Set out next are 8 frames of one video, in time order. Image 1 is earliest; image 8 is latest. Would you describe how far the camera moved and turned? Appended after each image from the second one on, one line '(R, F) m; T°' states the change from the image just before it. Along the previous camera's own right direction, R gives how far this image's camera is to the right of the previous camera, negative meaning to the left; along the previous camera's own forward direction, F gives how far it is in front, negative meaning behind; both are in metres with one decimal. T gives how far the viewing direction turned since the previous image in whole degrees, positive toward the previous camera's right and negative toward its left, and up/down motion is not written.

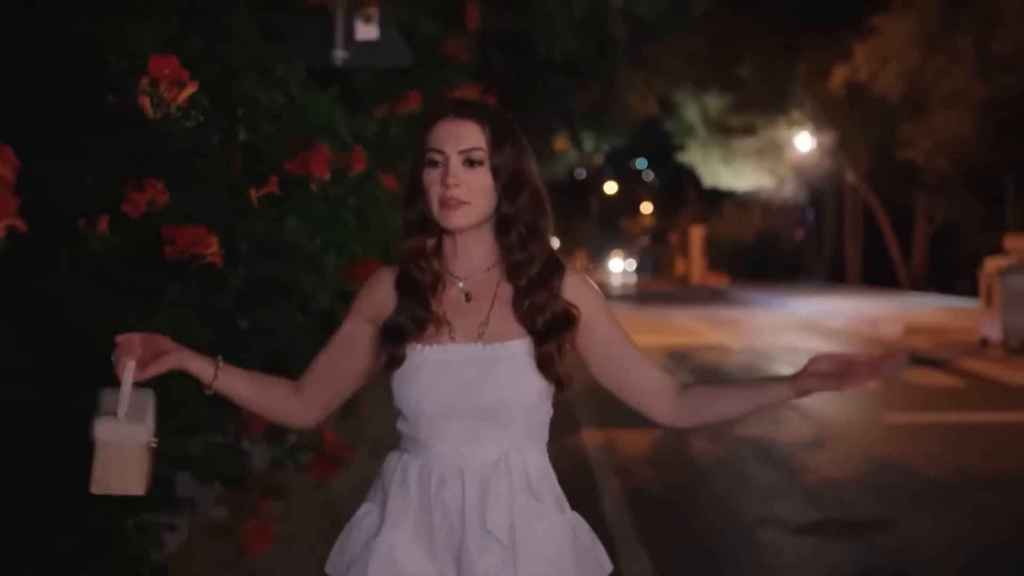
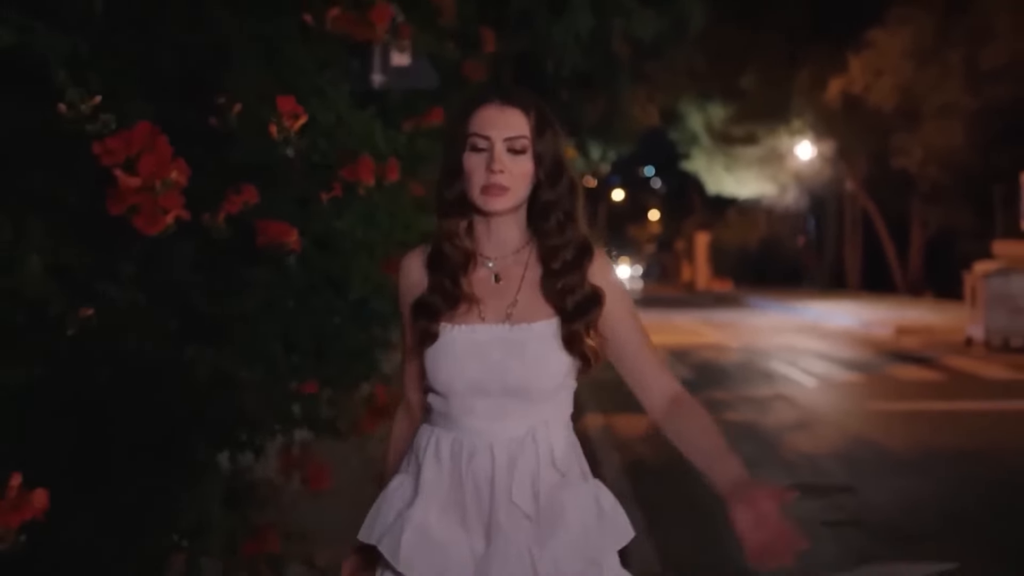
(0.0, -1.3) m; 0°
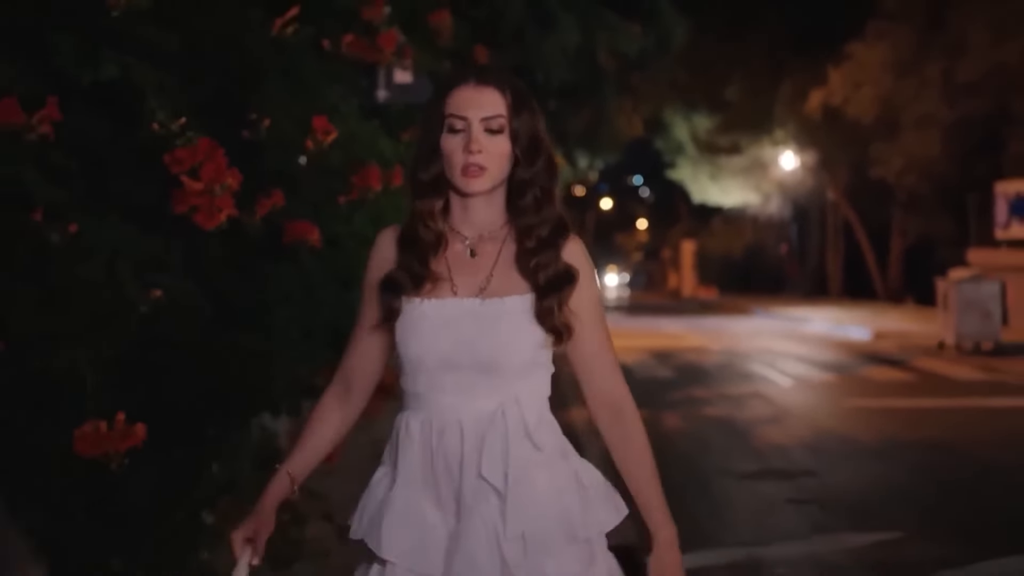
(0.0, -0.9) m; +1°
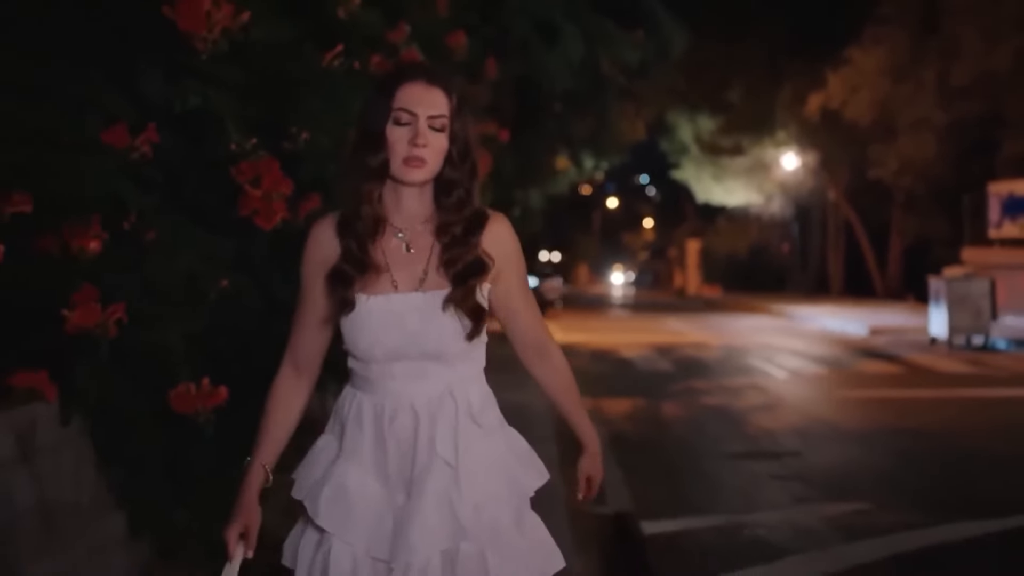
(0.0, -0.9) m; 0°
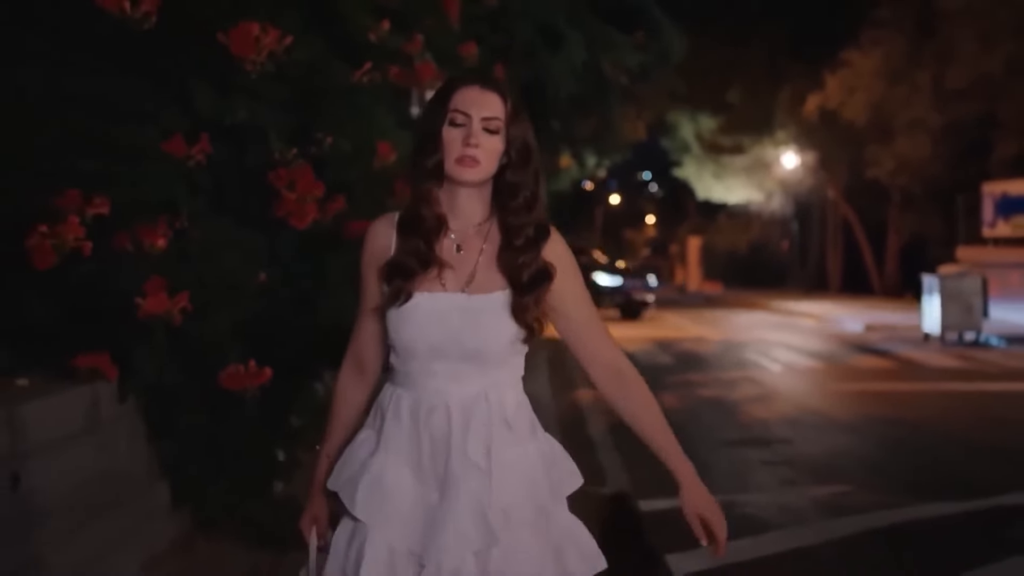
(0.0, -0.7) m; 0°
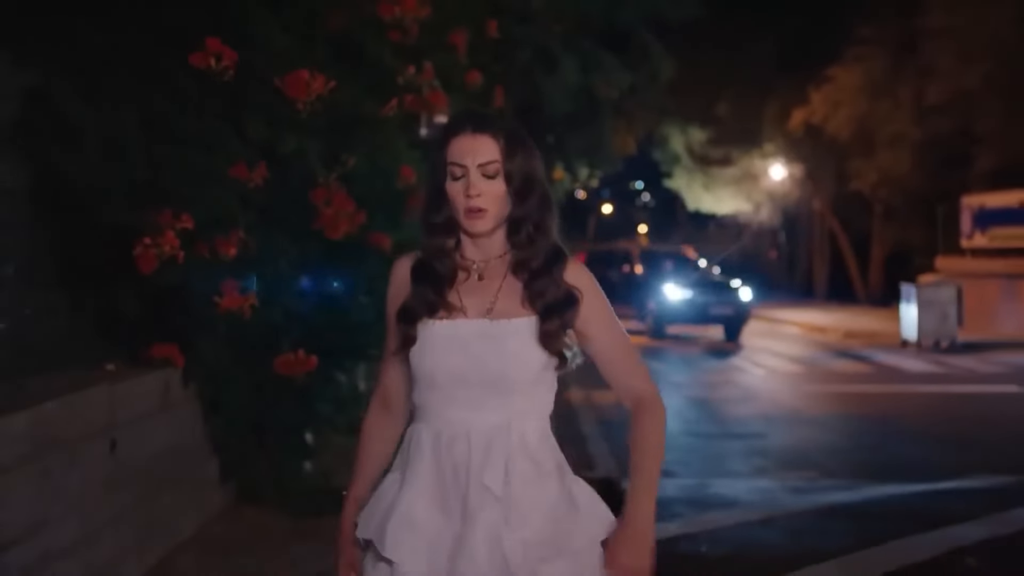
(-0.1, -1.1) m; 0°
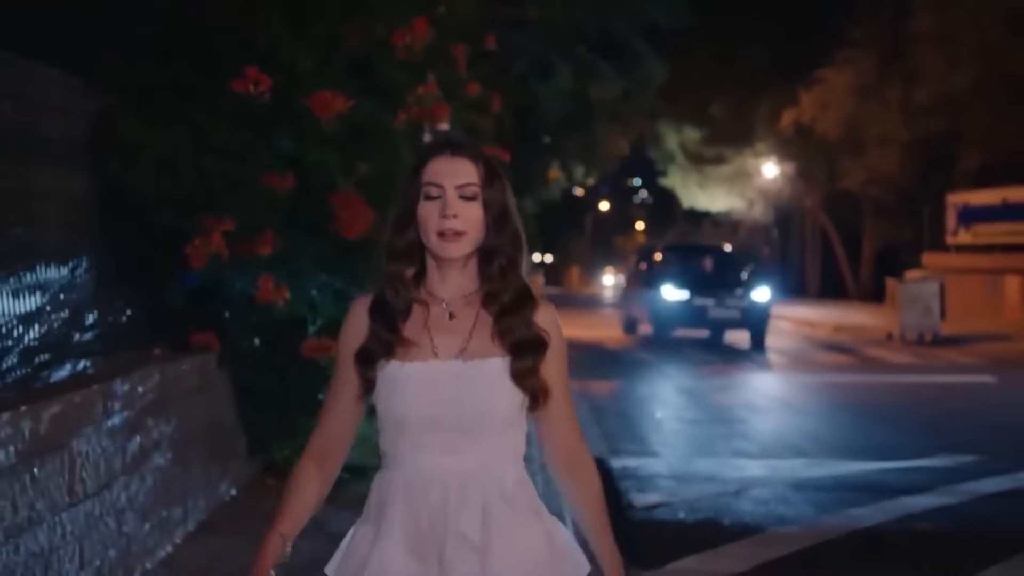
(0.0, -0.9) m; 0°
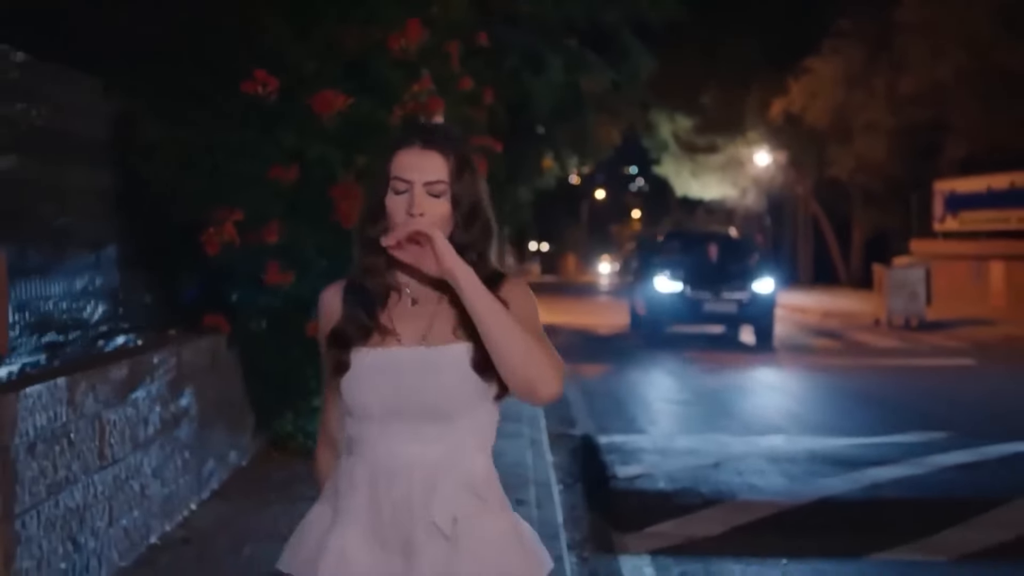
(0.0, -0.6) m; 0°
